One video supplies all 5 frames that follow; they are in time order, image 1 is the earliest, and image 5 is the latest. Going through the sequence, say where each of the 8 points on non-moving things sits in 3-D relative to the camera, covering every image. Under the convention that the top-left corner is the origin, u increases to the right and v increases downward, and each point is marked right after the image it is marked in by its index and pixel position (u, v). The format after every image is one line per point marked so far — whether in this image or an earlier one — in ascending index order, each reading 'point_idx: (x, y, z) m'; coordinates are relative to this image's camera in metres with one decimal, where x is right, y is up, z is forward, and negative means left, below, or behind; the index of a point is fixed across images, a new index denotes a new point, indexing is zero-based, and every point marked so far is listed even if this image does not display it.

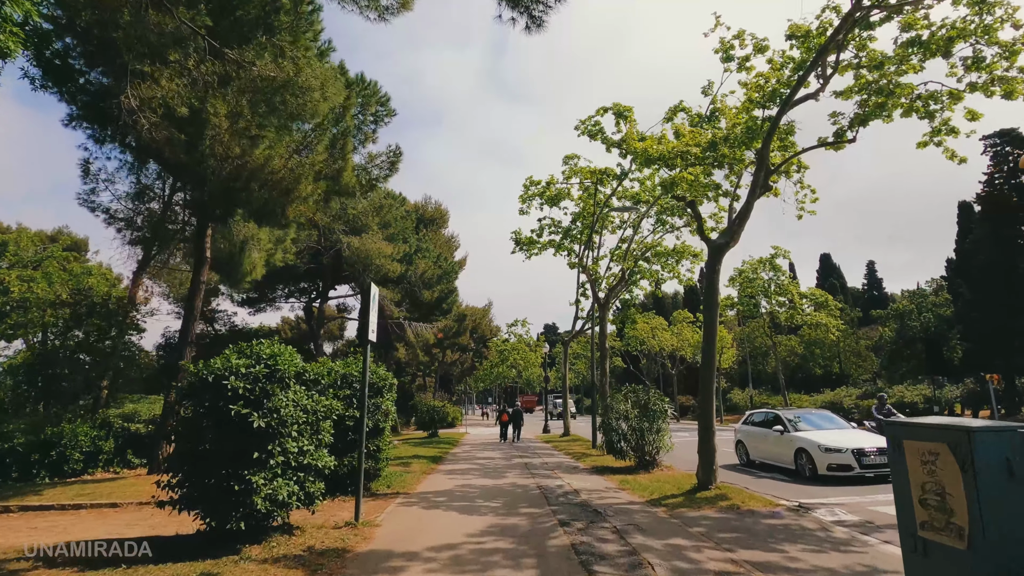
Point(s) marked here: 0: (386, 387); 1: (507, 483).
0: (-2.3, -1.8, +9.9) m
1: (-0.1, -4.0, +11.0) m
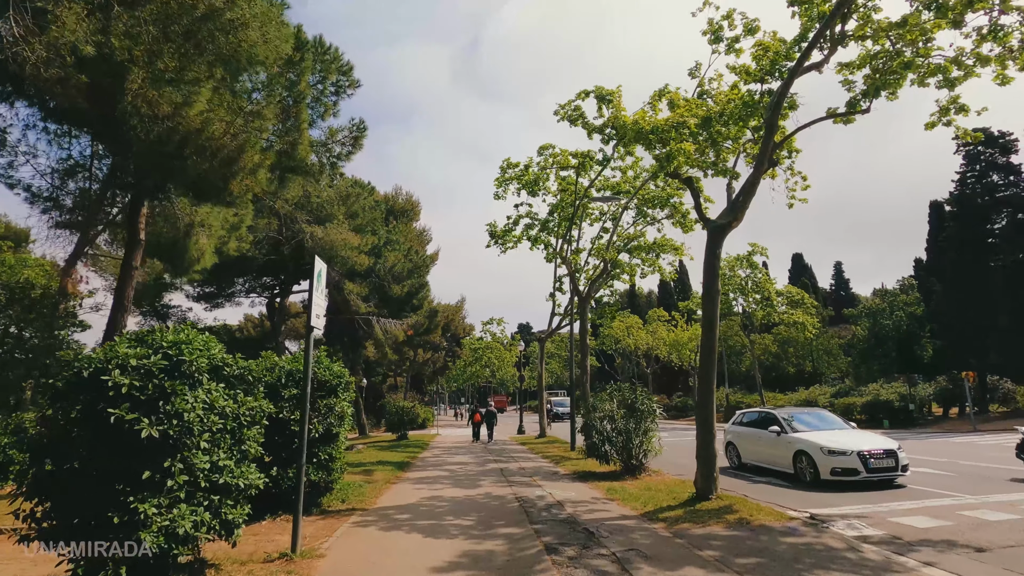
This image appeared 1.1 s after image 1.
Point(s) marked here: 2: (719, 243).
0: (-2.7, -1.5, +8.6) m
1: (-0.6, -3.8, +9.7) m
2: (+3.6, +0.8, +9.1) m
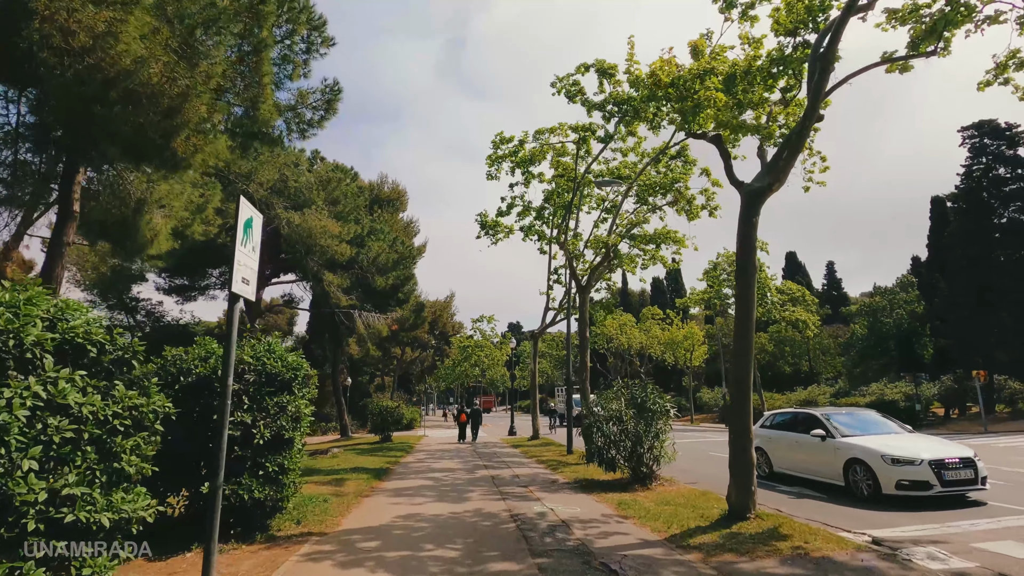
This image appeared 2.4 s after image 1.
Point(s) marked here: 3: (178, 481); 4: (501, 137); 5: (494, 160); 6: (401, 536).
0: (-2.8, -1.2, +6.9) m
1: (-0.7, -3.4, +8.1) m
2: (+3.5, +1.1, +7.7) m
3: (-3.9, -2.2, +6.2) m
4: (-0.3, +4.4, +15.2) m
5: (-0.5, +3.7, +15.2) m
6: (-1.4, -3.1, +6.6) m
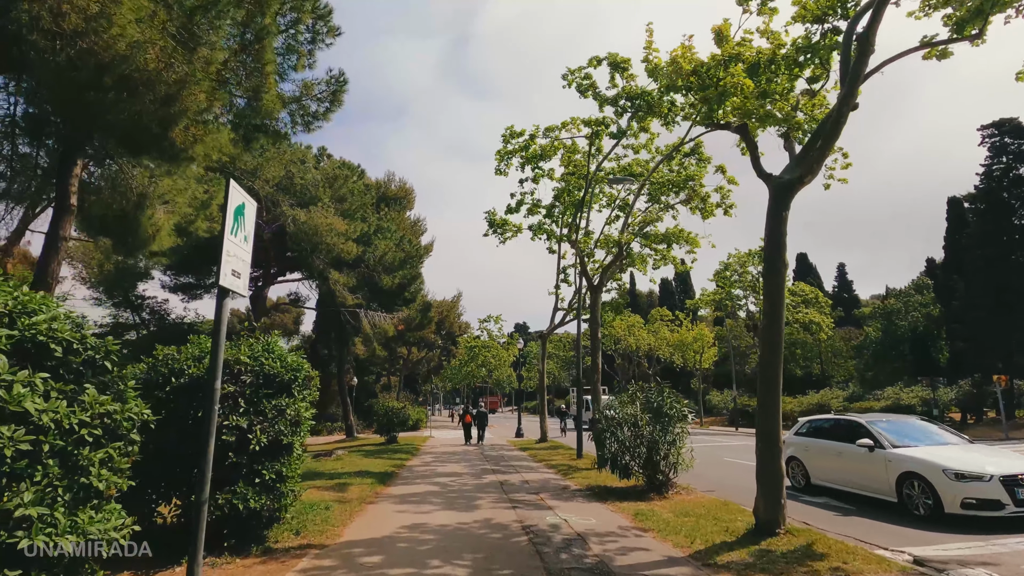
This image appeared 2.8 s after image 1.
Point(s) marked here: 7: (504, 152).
0: (-2.6, -1.1, +6.5) m
1: (-0.5, -3.4, +7.7) m
2: (+3.7, +1.1, +7.2) m
3: (-3.7, -2.2, +5.8) m
4: (0.0, +4.4, +14.8) m
5: (-0.2, +3.7, +14.8) m
6: (-1.2, -3.0, +6.1) m
7: (-0.2, +3.8, +14.7) m
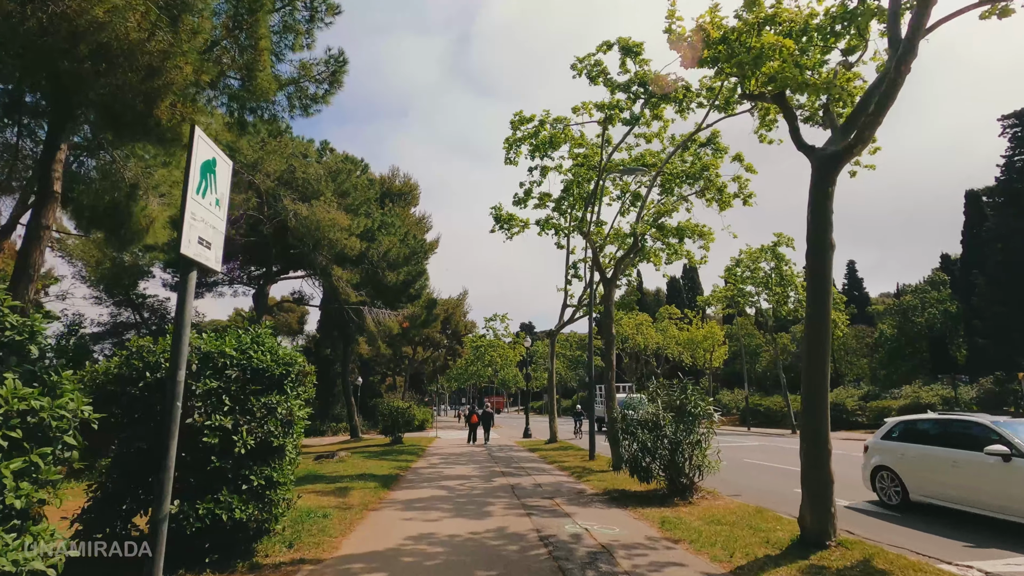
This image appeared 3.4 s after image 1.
0: (-2.5, -0.9, +5.9) m
1: (-0.3, -3.2, +7.0) m
2: (+3.9, +1.3, +6.5) m
3: (-3.5, -2.0, +5.1) m
4: (+0.2, +4.6, +14.1) m
5: (0.0, +3.9, +14.1) m
6: (-1.0, -2.8, +5.5) m
7: (0.0, +3.9, +14.0) m
